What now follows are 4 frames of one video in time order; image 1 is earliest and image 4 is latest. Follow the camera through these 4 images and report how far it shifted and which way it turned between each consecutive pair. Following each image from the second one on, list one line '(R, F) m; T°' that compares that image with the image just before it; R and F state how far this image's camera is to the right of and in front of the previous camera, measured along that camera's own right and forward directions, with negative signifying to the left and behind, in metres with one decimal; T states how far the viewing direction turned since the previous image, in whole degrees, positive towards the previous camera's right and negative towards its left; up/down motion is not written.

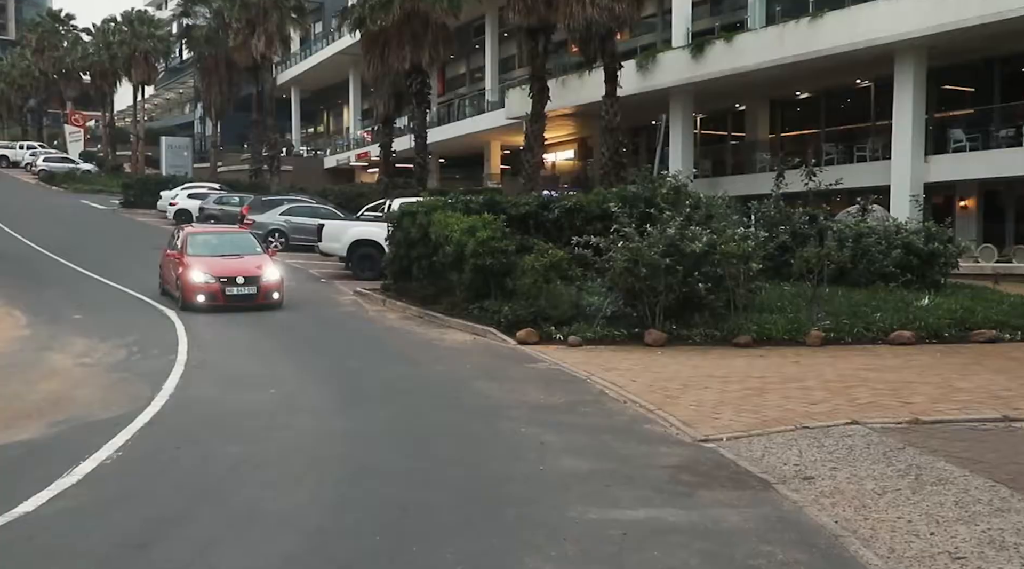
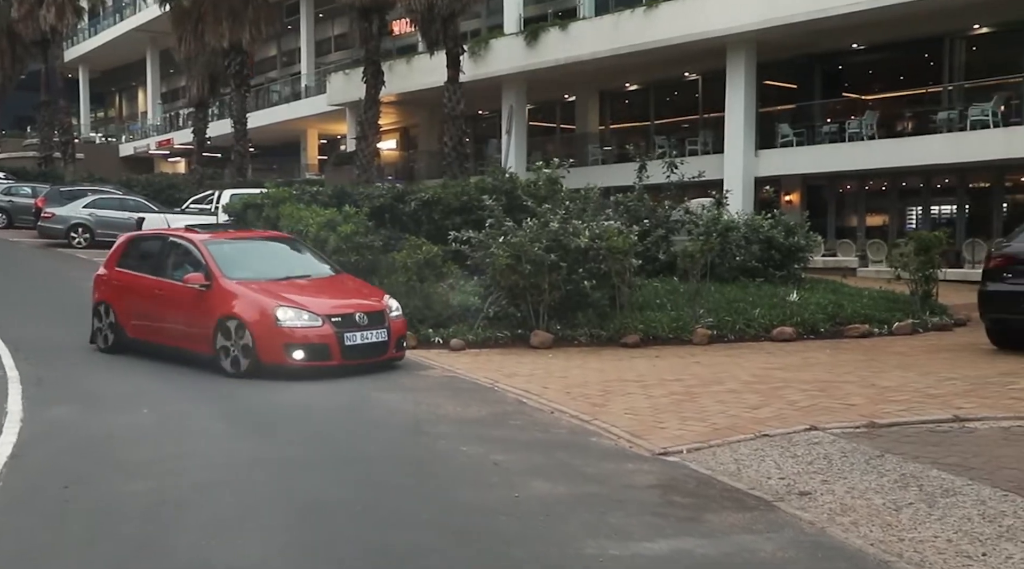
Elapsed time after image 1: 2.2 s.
(-1.1, +0.8) m; +12°
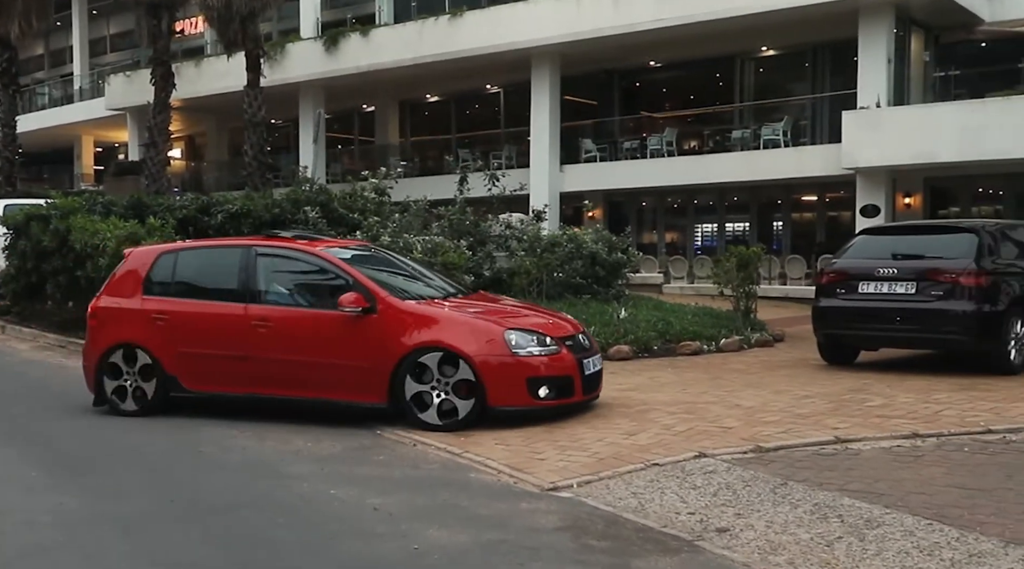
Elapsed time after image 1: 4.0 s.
(-0.6, +0.7) m; +12°
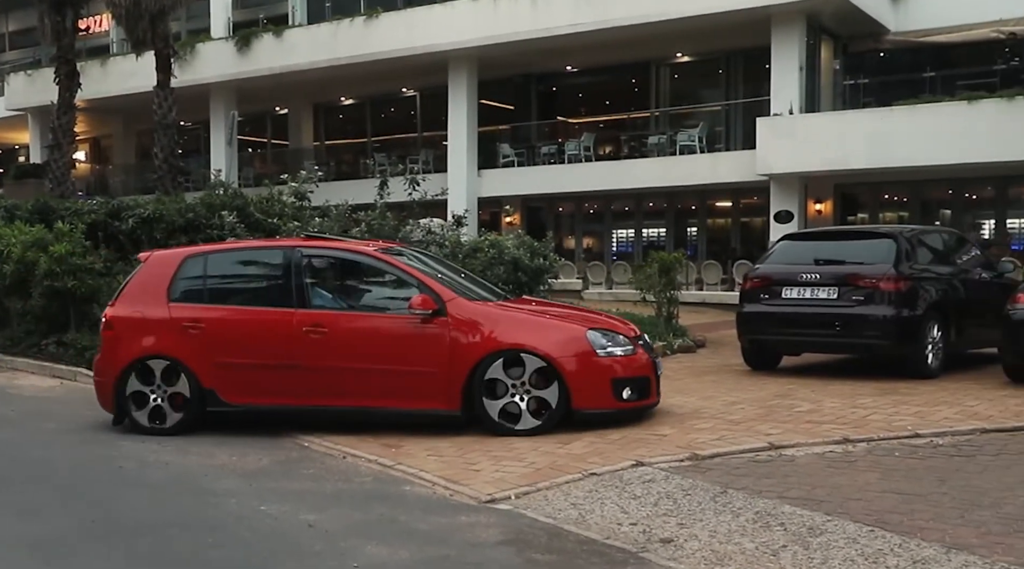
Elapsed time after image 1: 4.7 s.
(-0.2, +0.1) m; +5°
